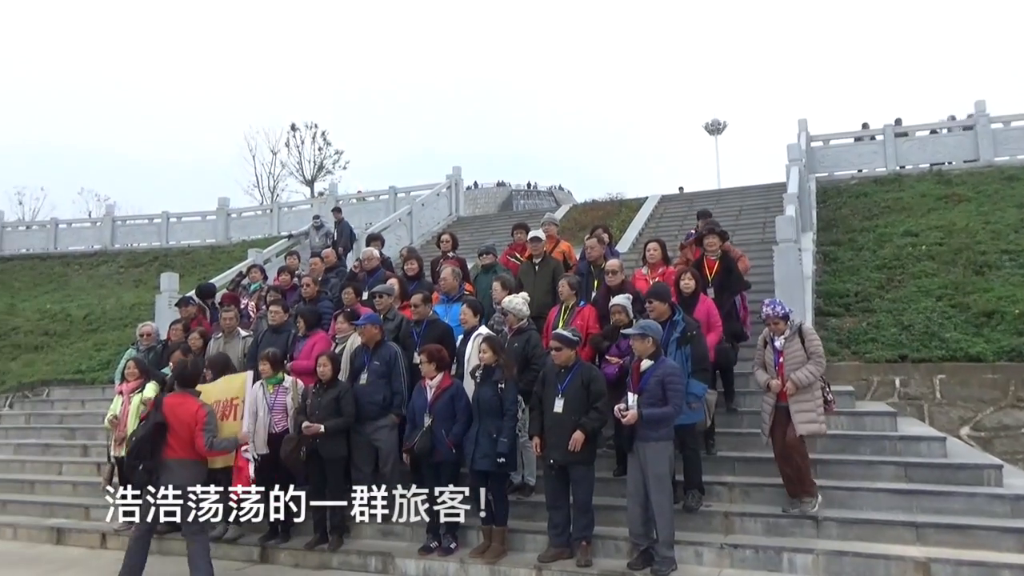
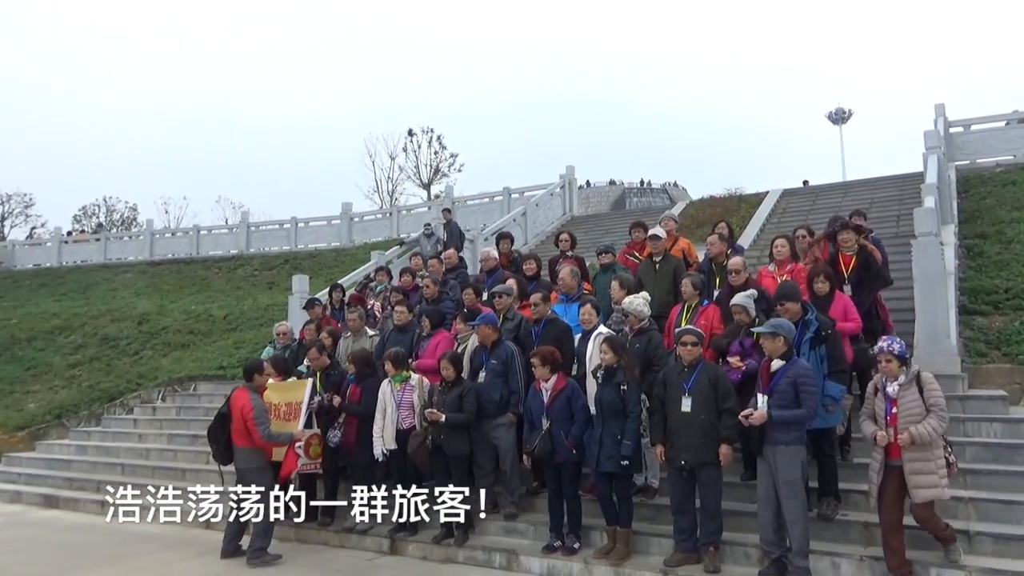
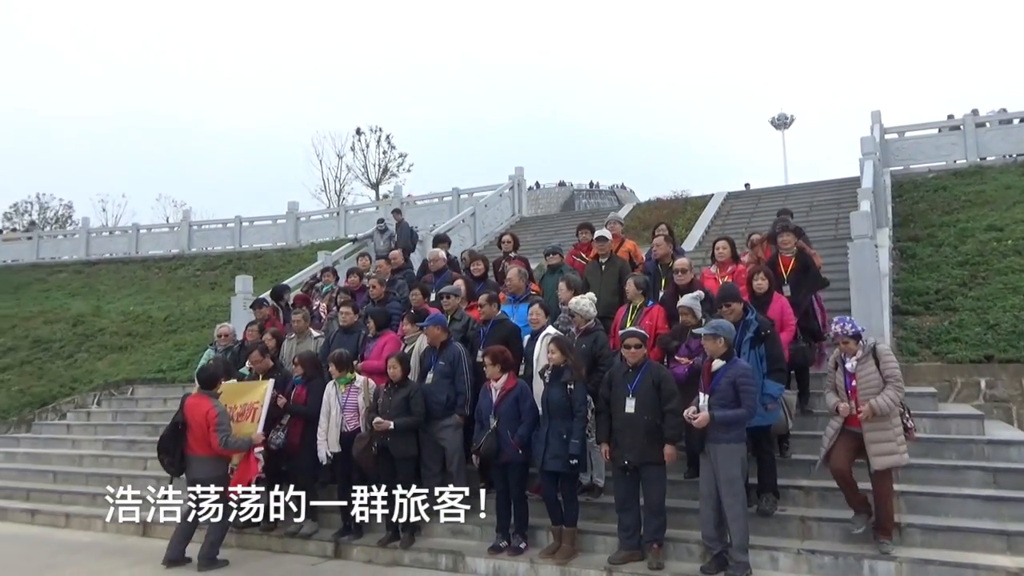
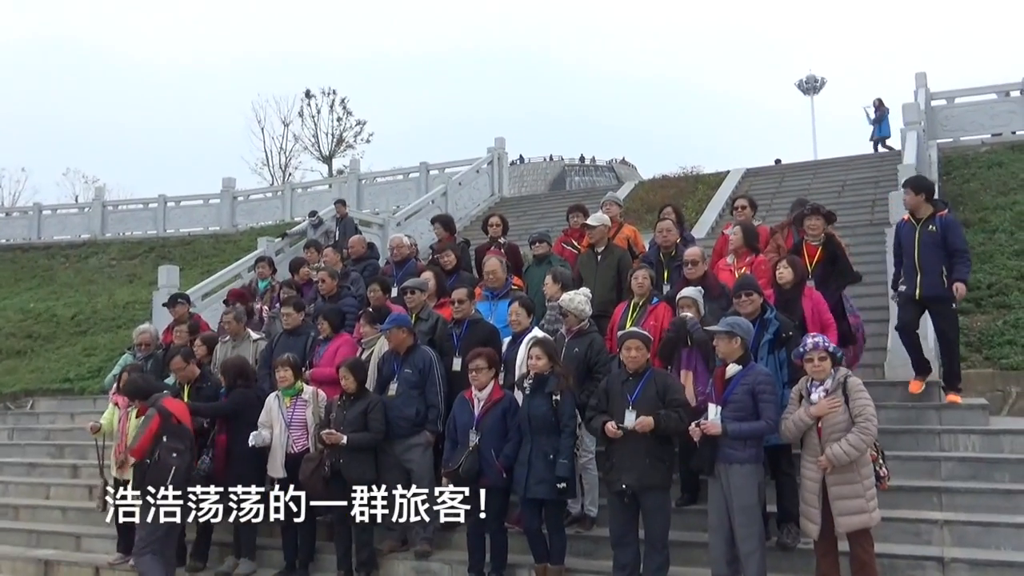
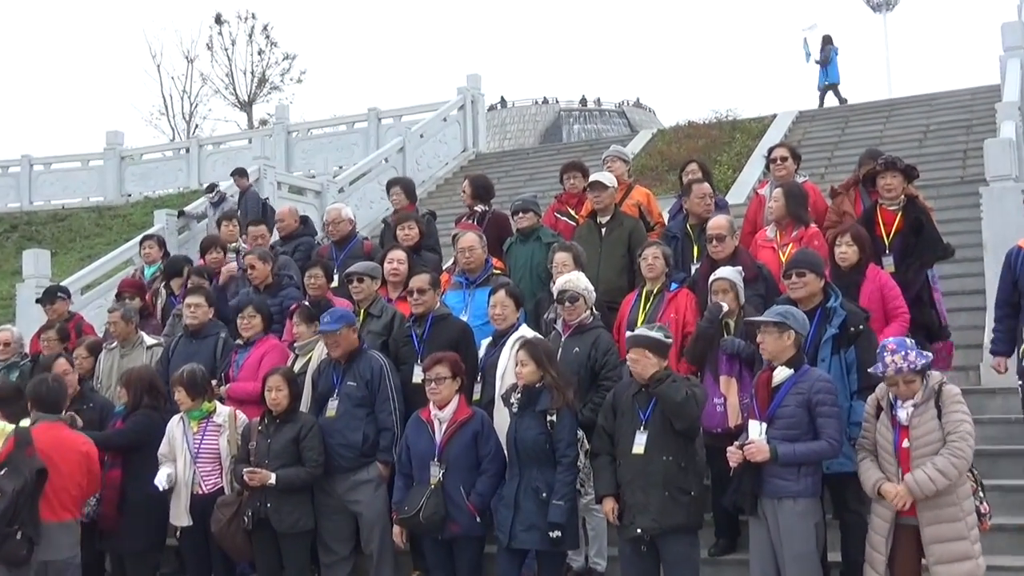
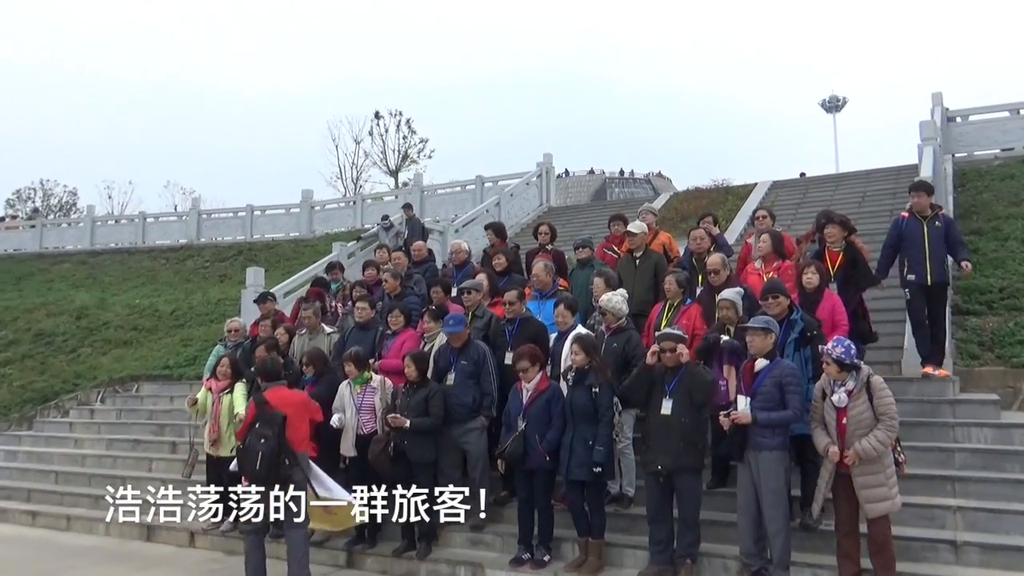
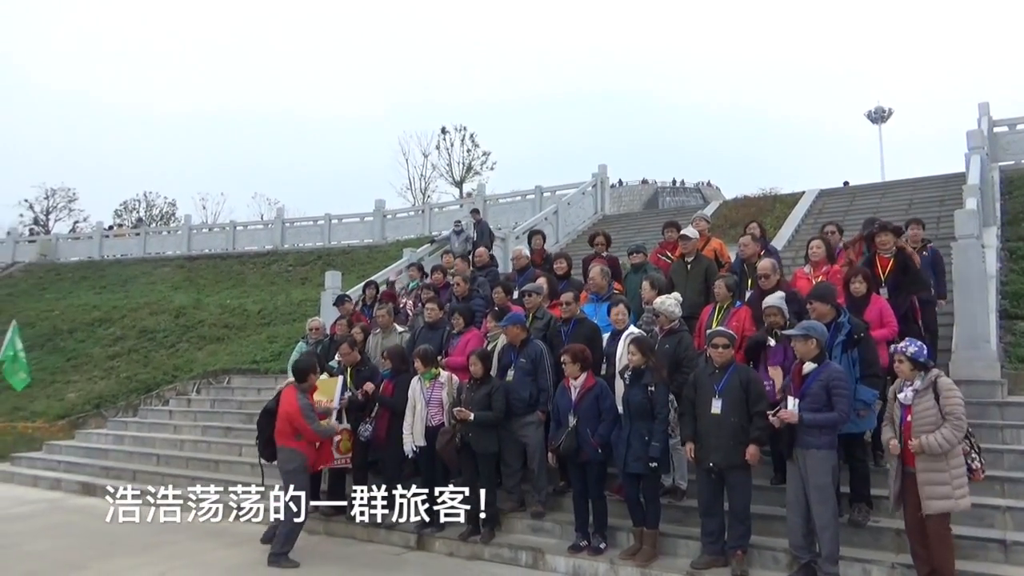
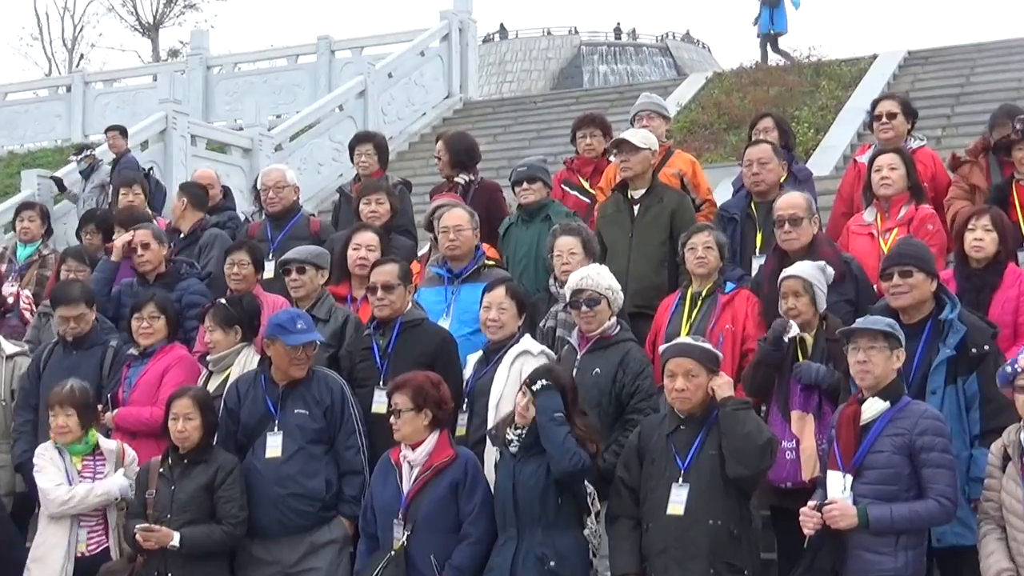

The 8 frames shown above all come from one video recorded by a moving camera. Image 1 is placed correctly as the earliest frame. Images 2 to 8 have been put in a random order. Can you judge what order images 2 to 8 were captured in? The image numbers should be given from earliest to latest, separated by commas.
3, 2, 7, 6, 4, 5, 8
